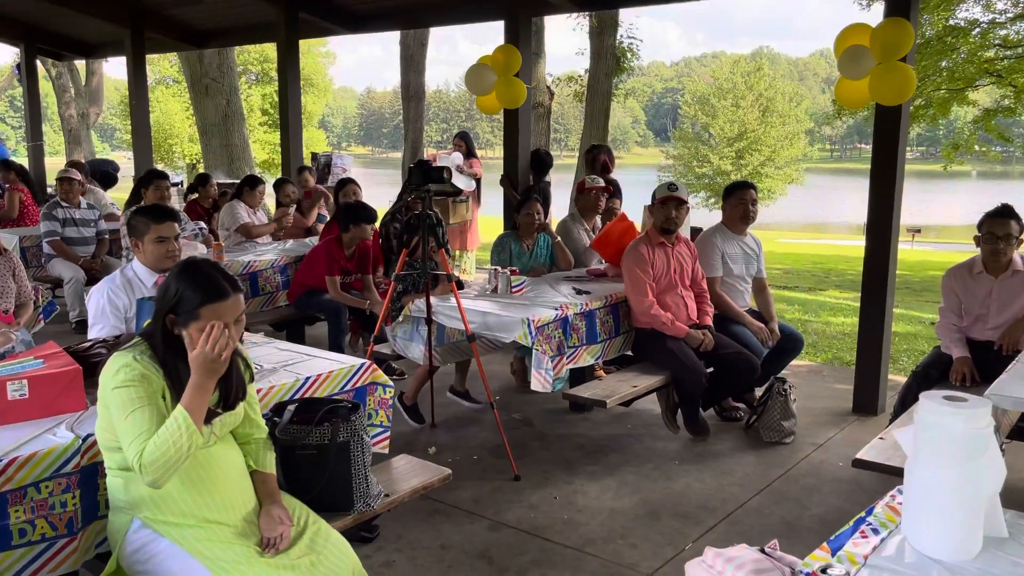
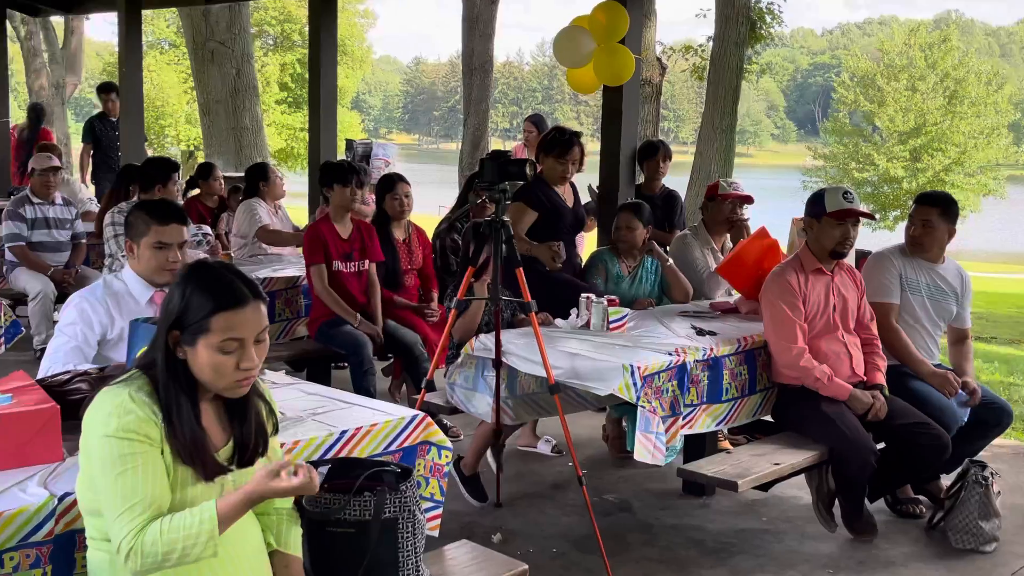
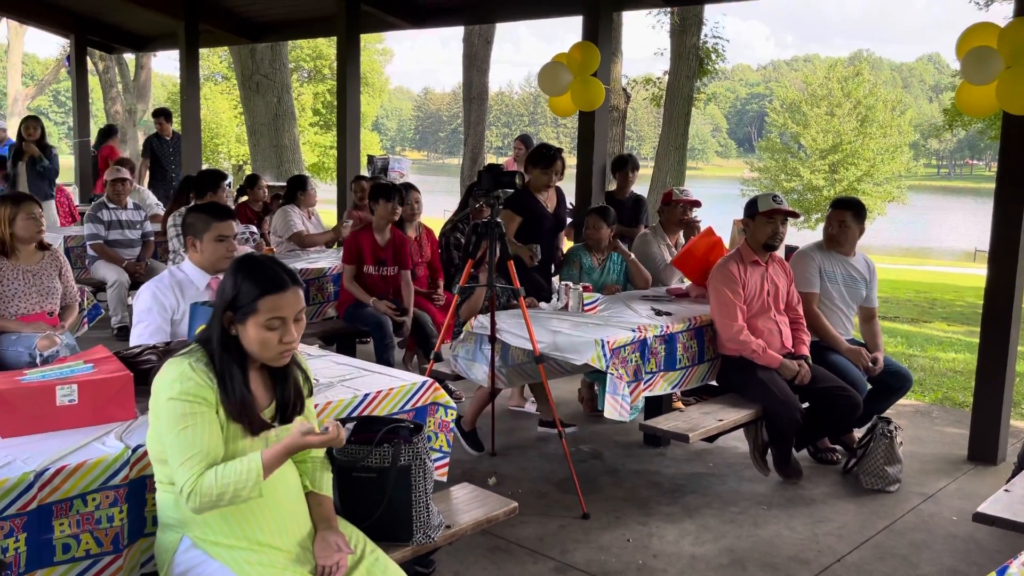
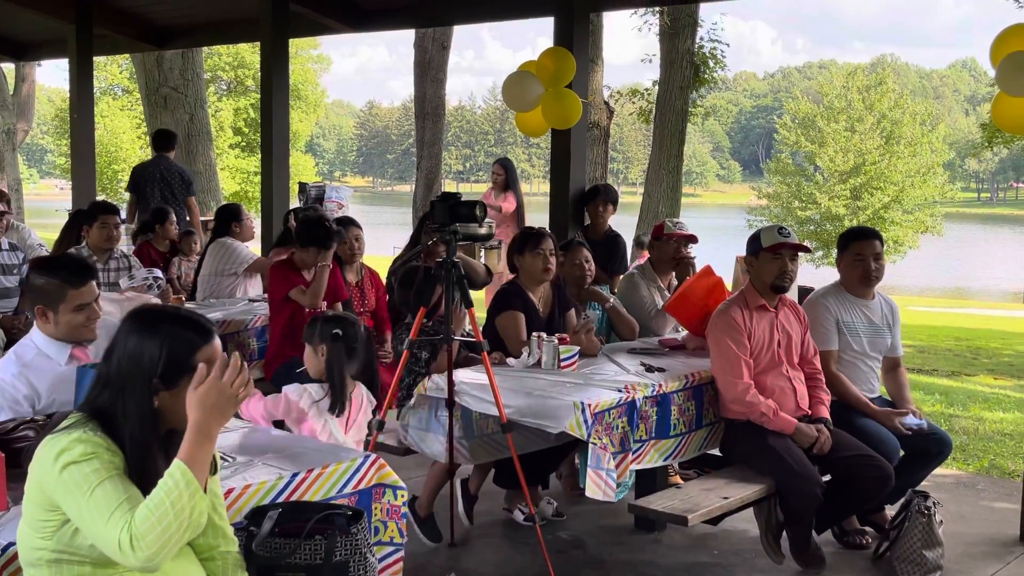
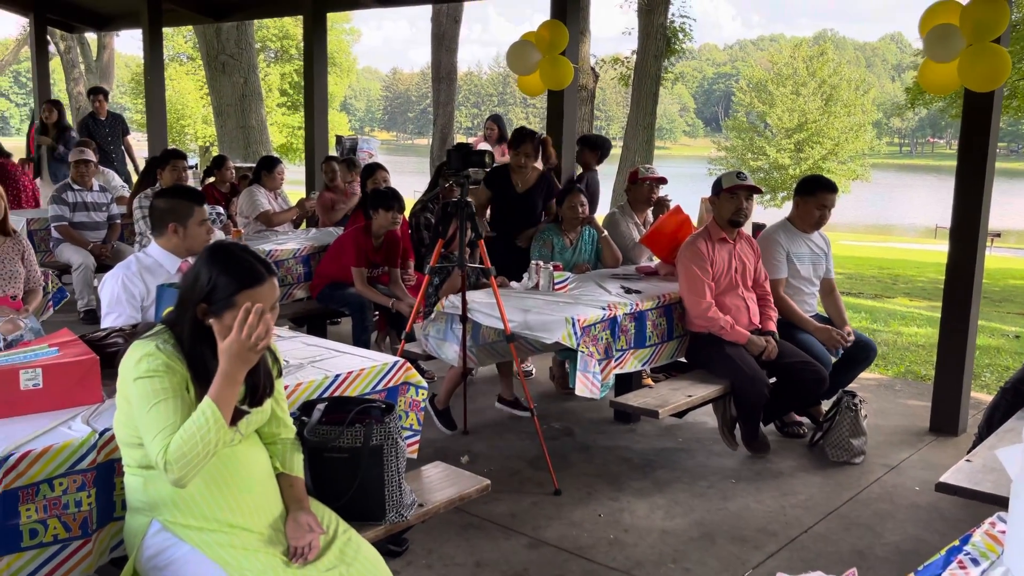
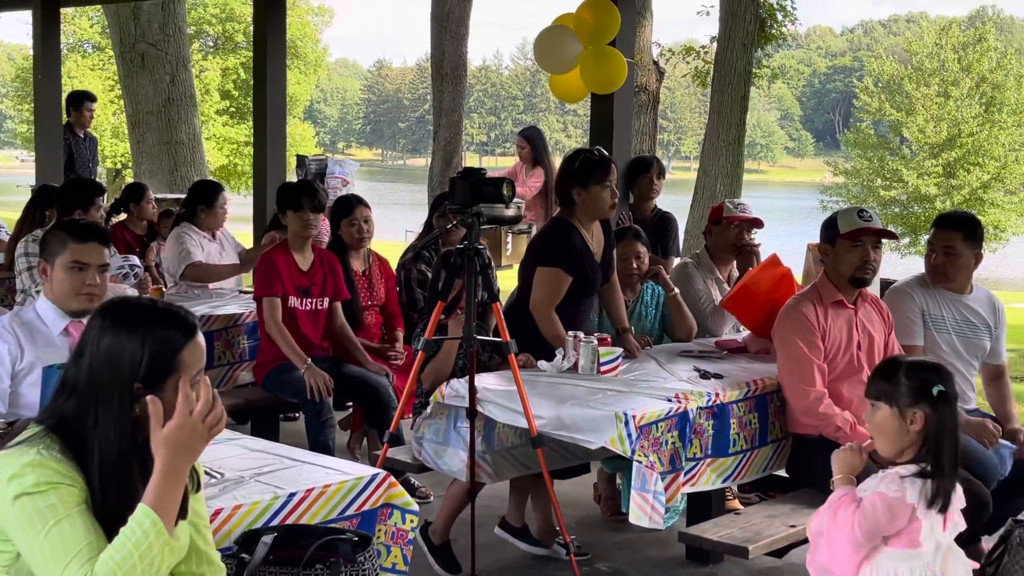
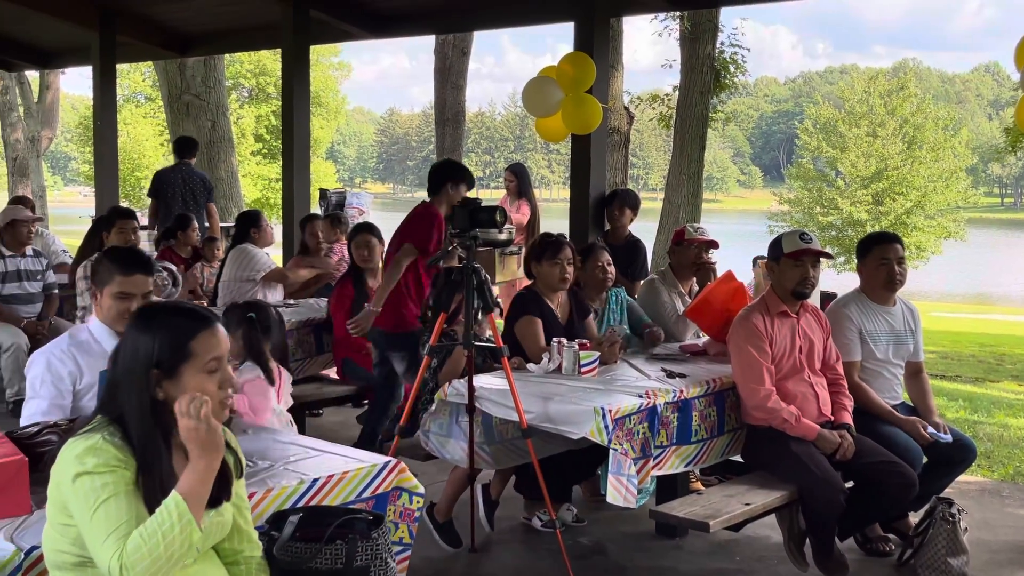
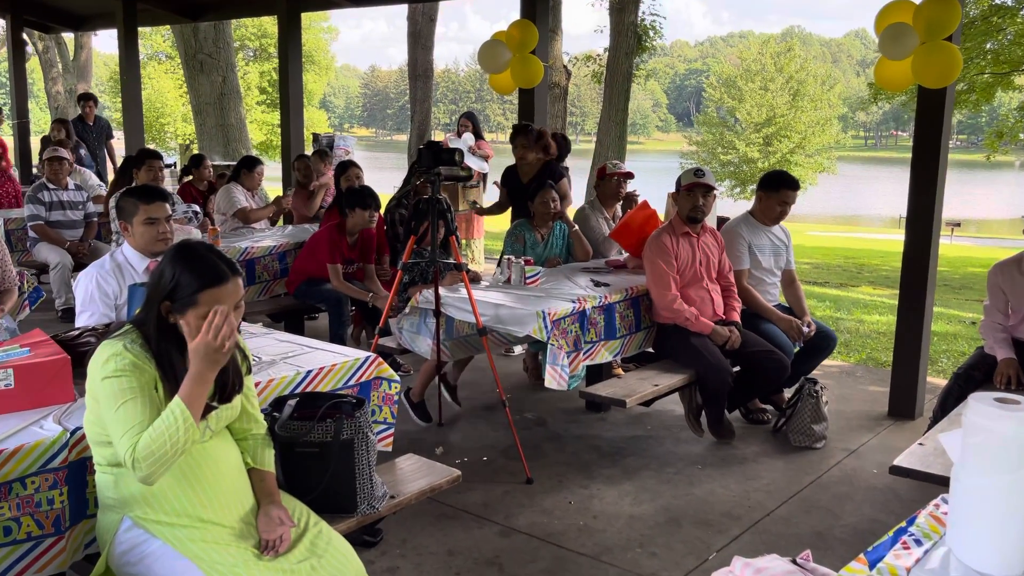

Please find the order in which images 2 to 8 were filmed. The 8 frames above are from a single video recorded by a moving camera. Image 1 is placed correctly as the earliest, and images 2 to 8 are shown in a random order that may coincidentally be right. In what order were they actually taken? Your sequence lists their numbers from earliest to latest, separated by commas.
8, 5, 3, 2, 6, 4, 7
